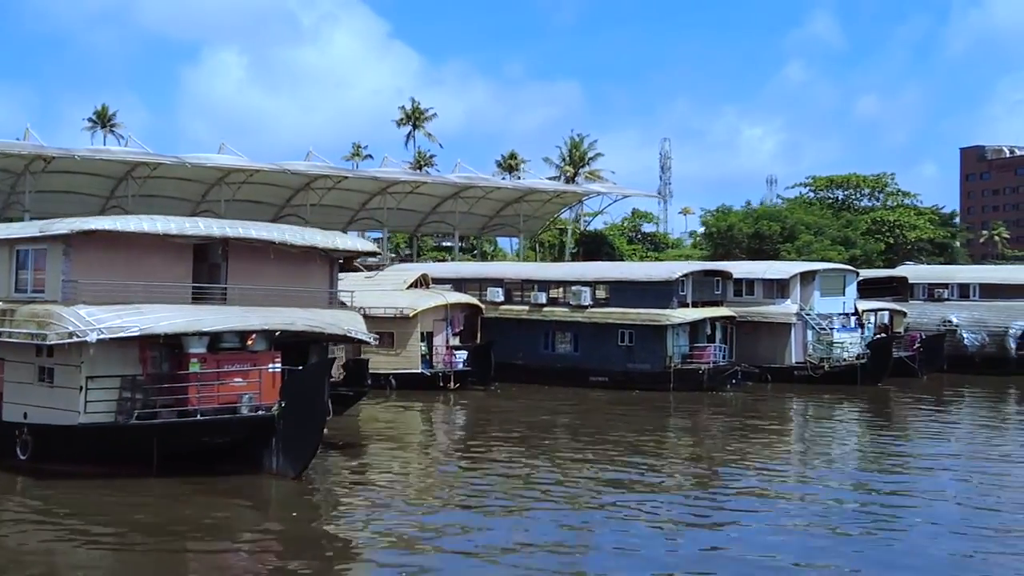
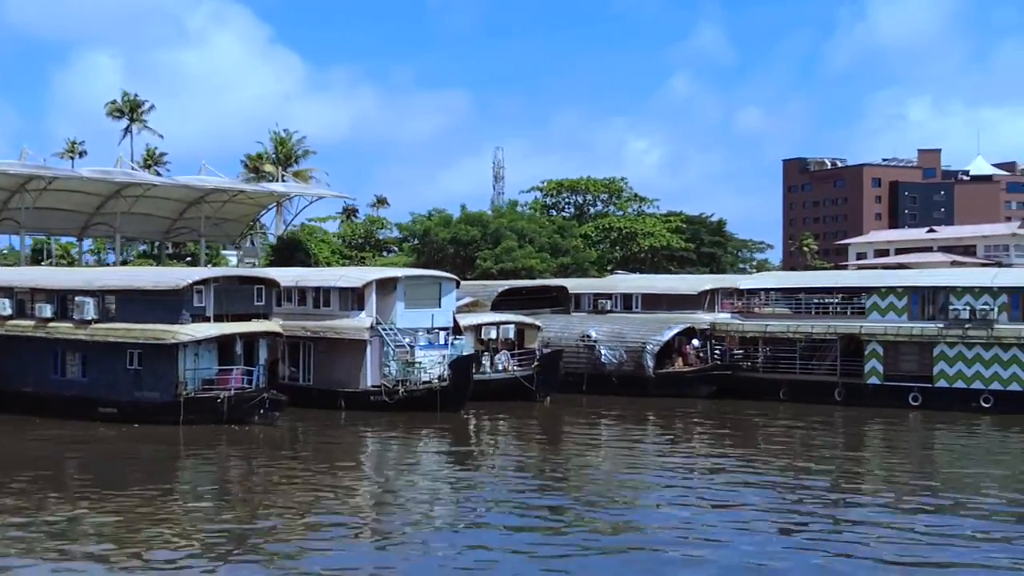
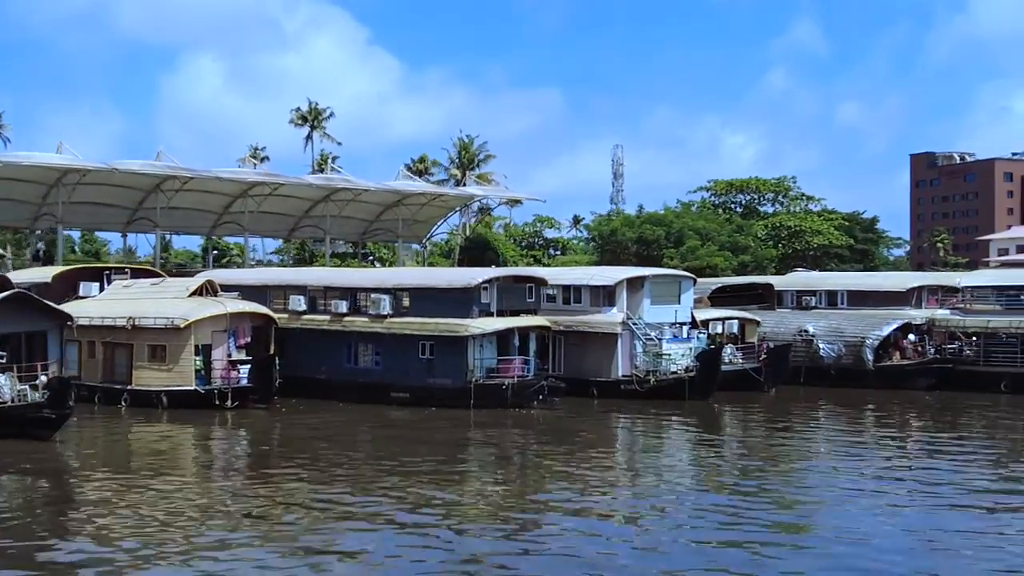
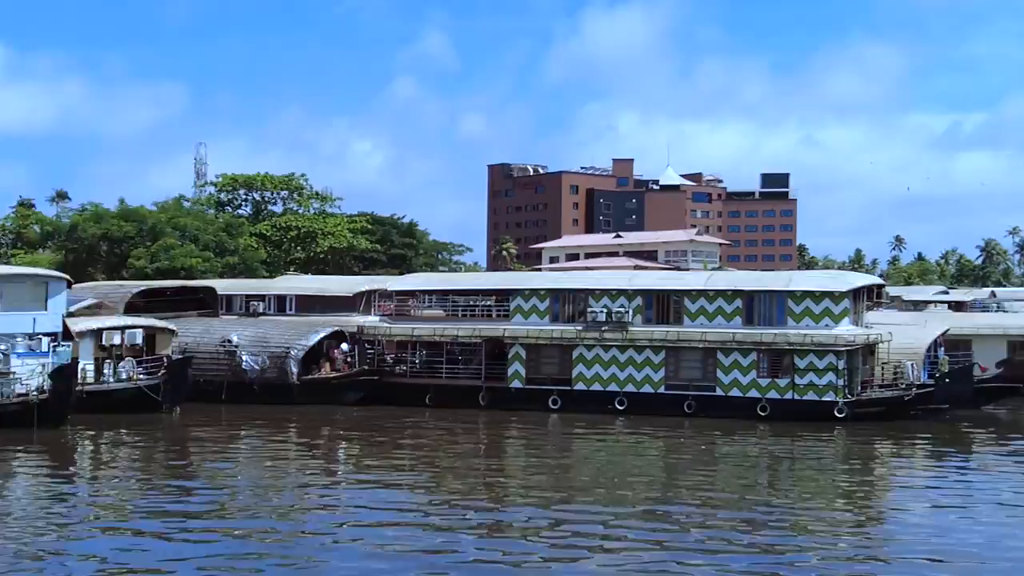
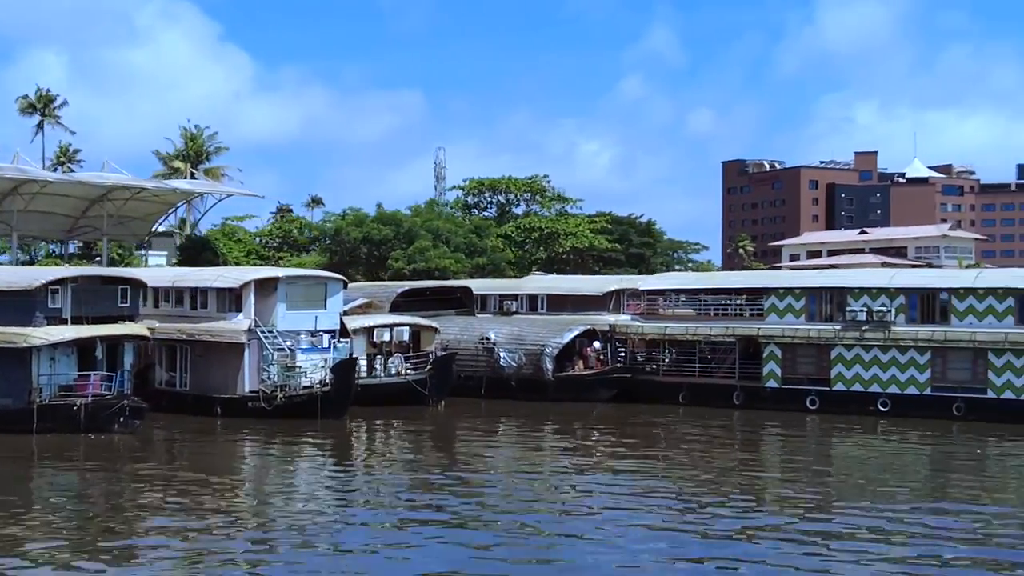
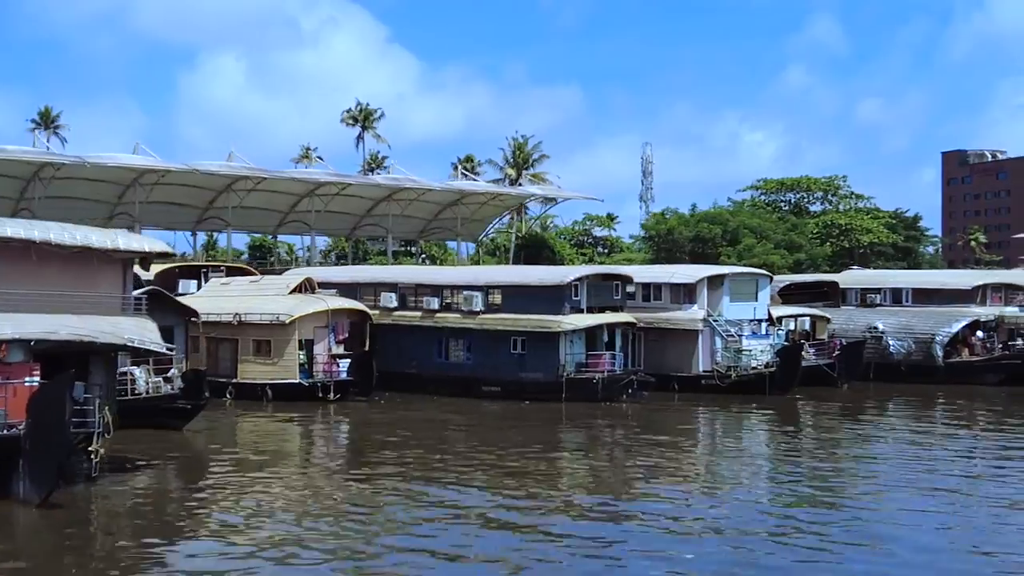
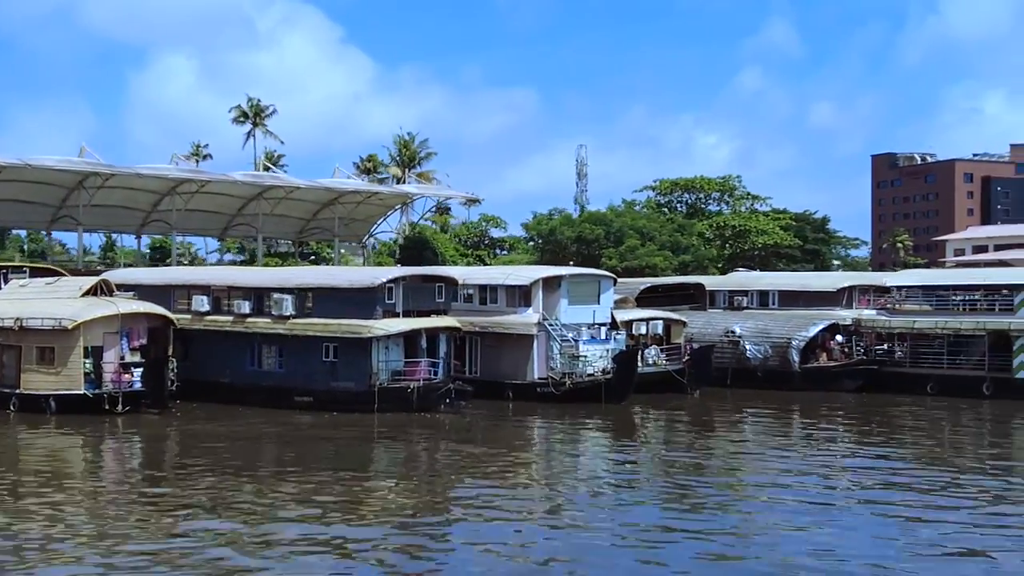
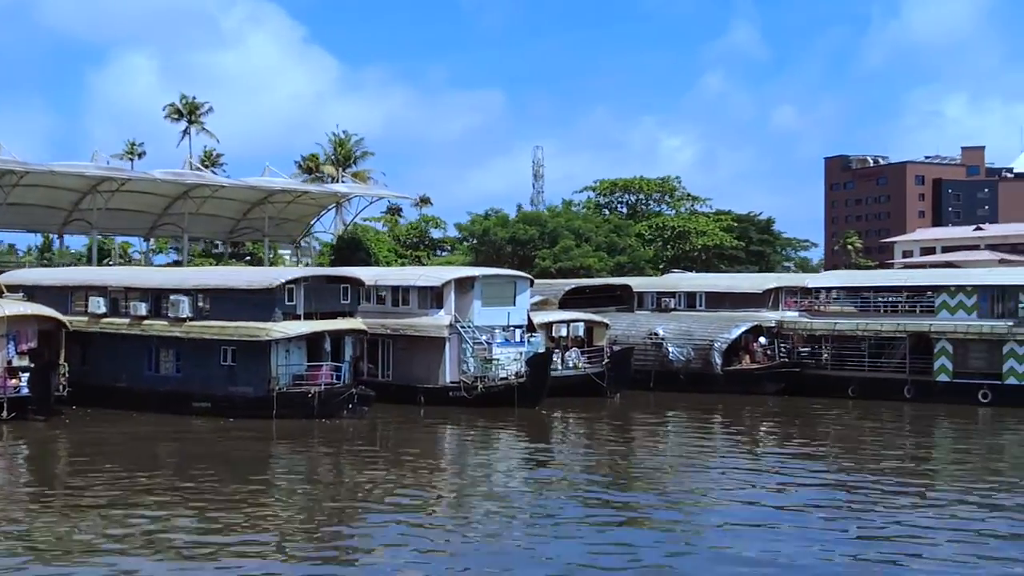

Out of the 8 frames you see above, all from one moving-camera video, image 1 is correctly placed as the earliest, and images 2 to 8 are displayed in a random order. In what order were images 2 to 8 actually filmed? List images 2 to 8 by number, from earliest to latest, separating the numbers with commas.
6, 3, 7, 8, 2, 5, 4
